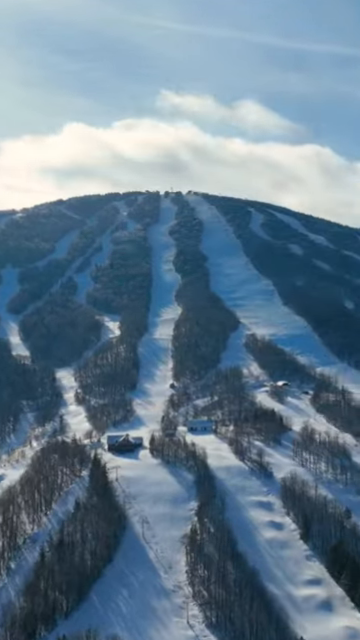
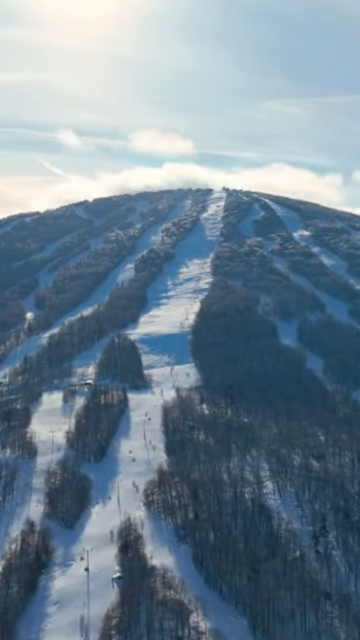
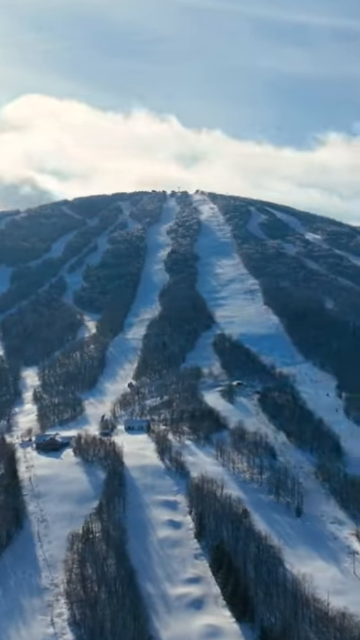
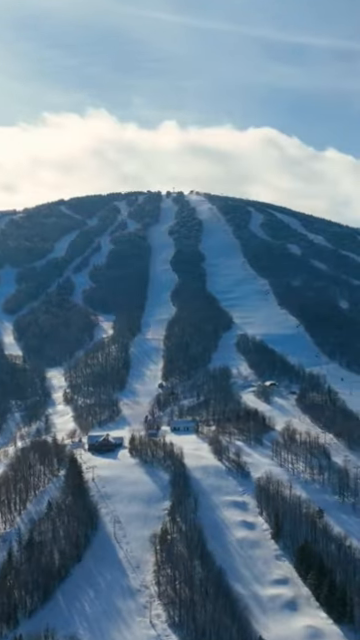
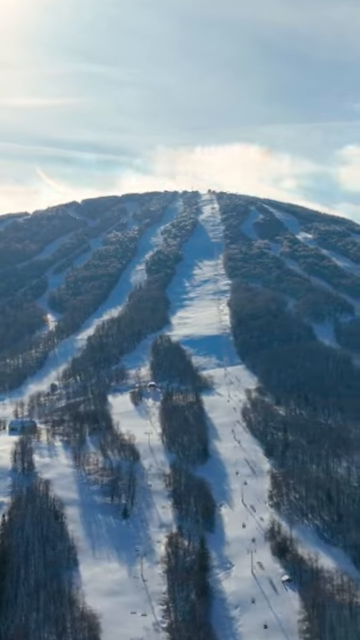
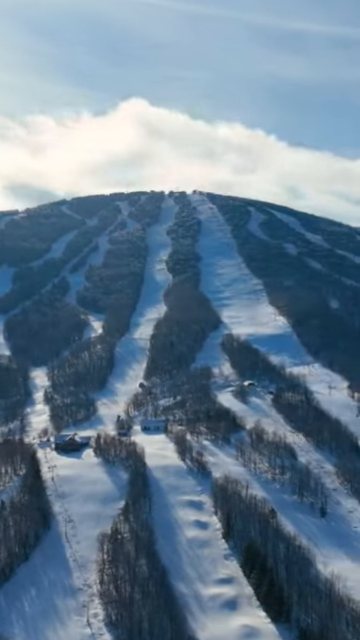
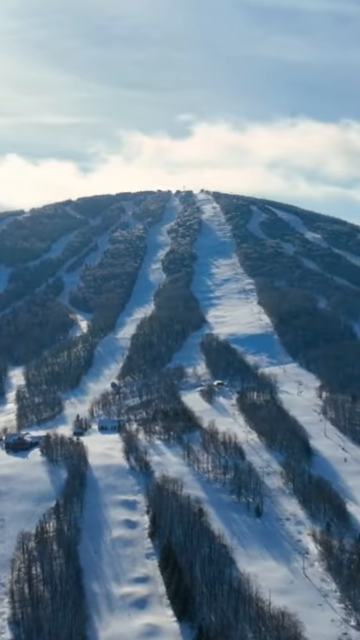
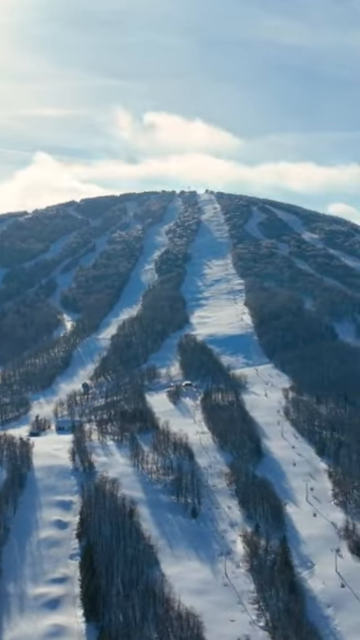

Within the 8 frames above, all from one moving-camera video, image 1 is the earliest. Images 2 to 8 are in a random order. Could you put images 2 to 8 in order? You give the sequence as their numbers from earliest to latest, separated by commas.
4, 6, 3, 7, 8, 5, 2
